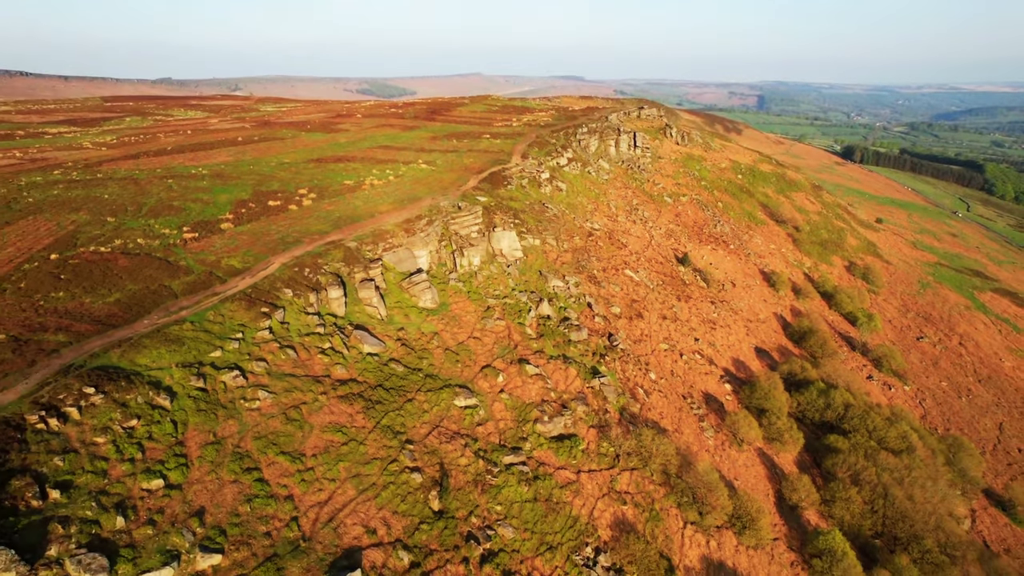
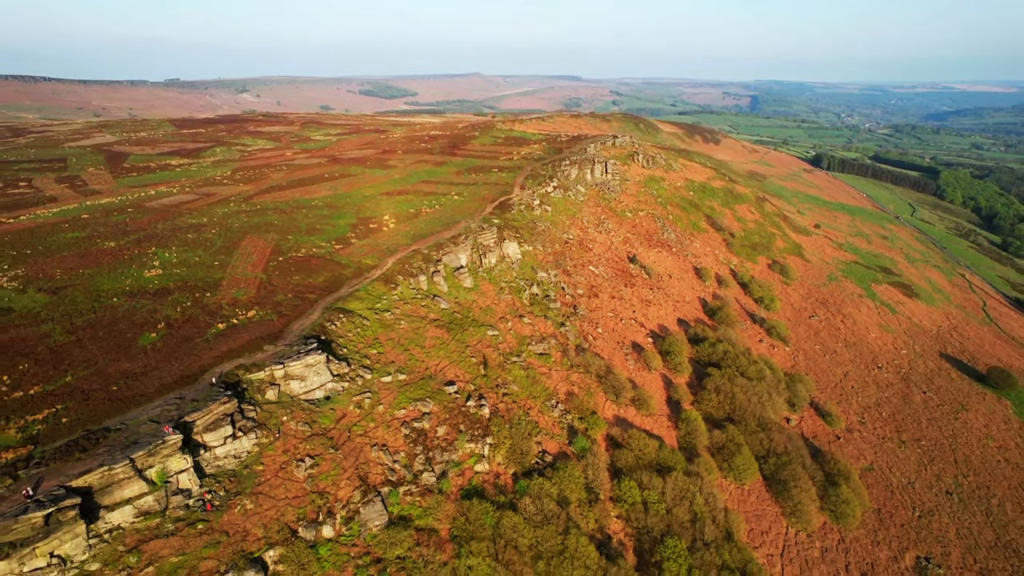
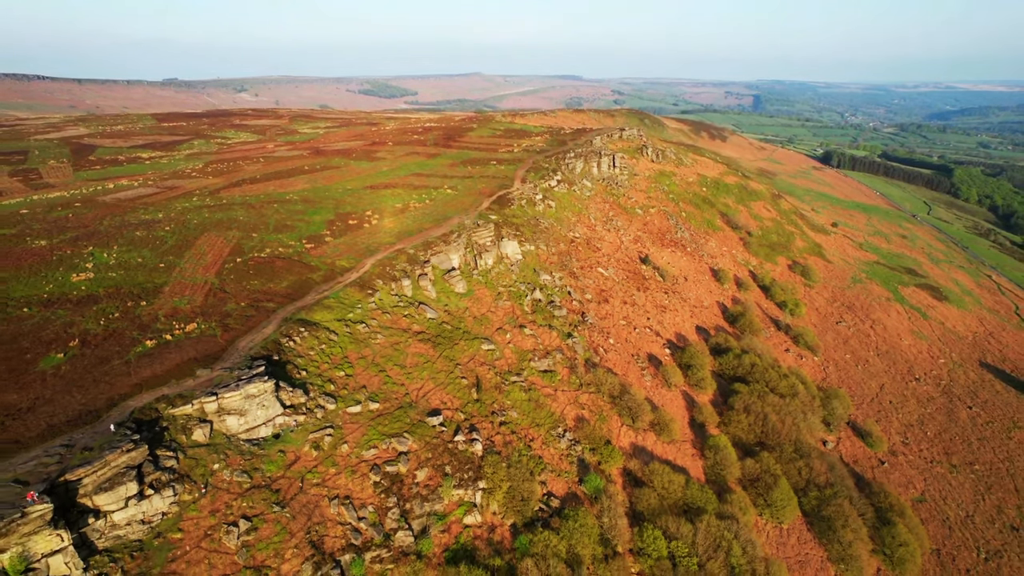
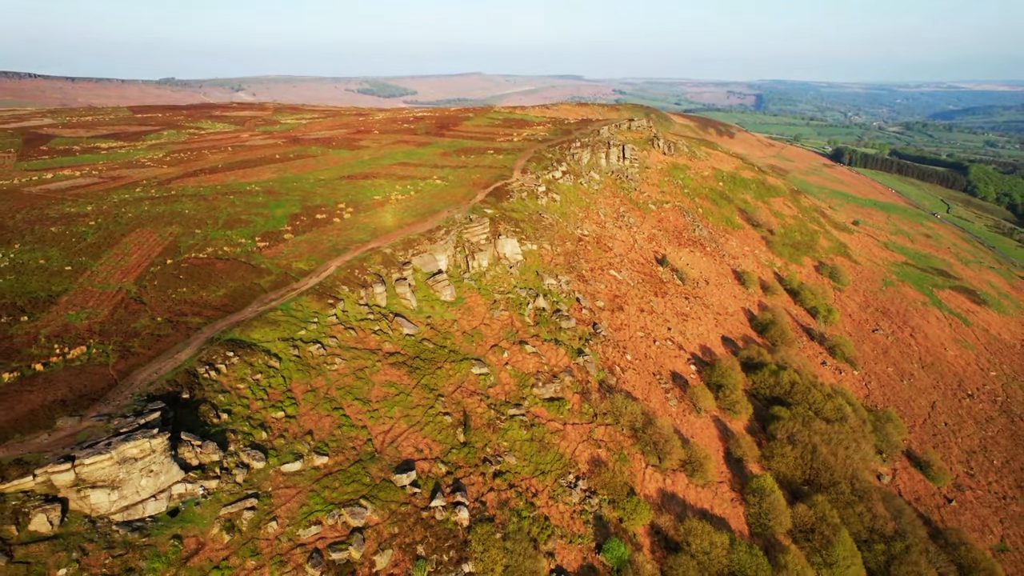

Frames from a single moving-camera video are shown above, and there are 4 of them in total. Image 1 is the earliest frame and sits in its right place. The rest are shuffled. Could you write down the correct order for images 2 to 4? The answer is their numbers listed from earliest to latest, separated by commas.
4, 3, 2
